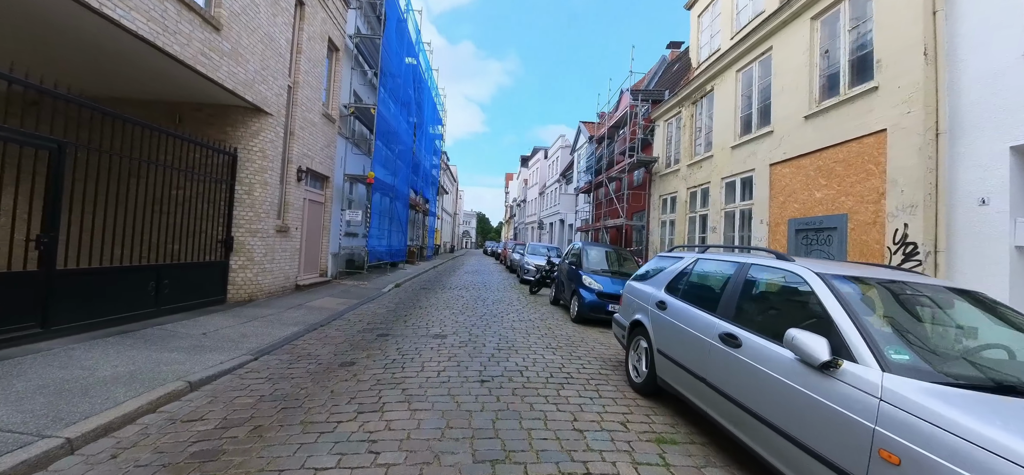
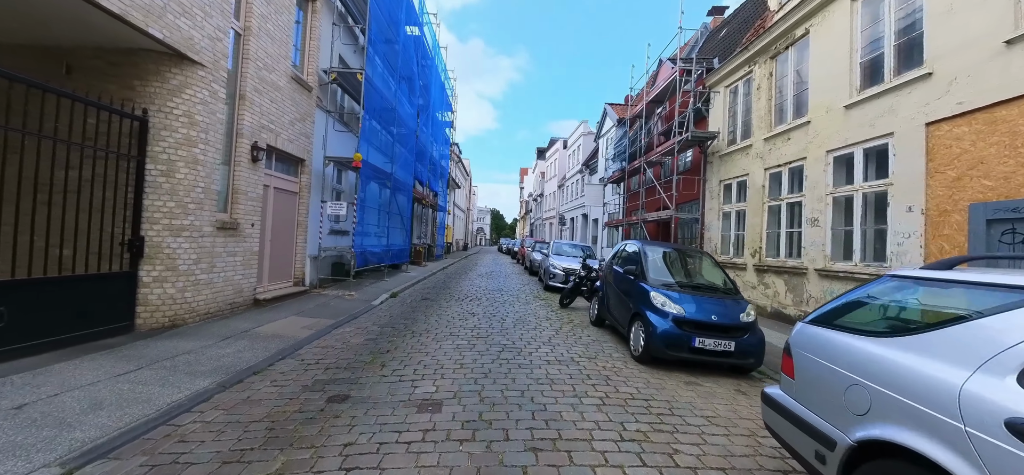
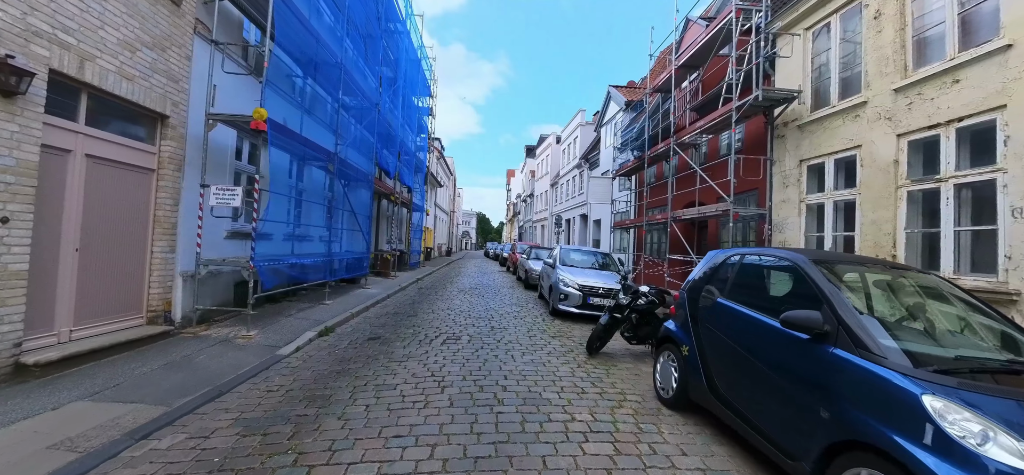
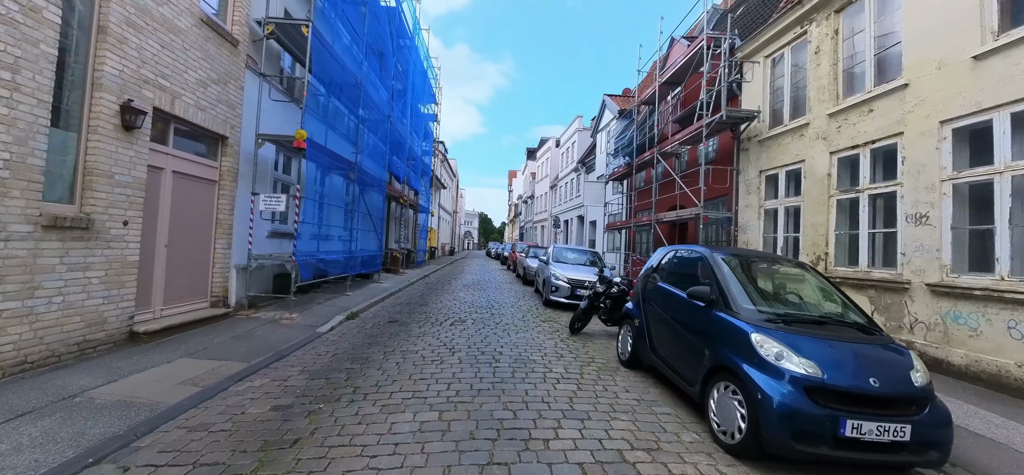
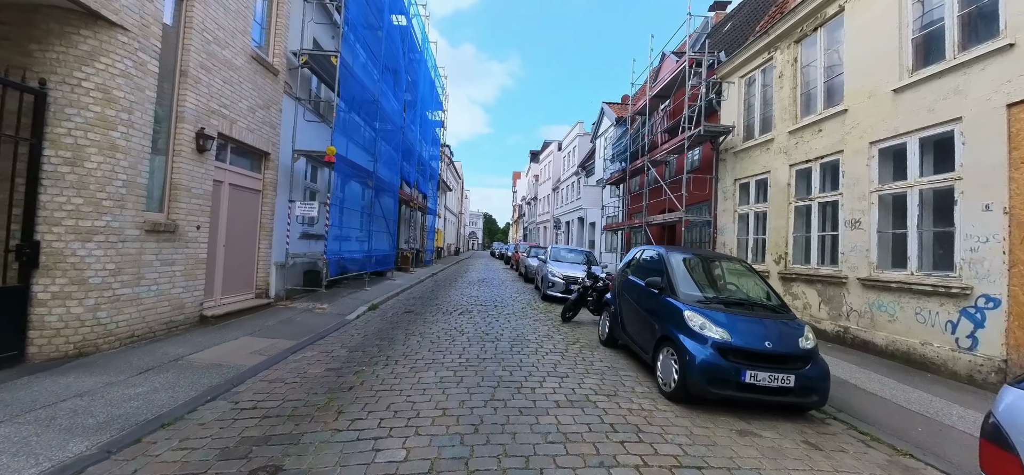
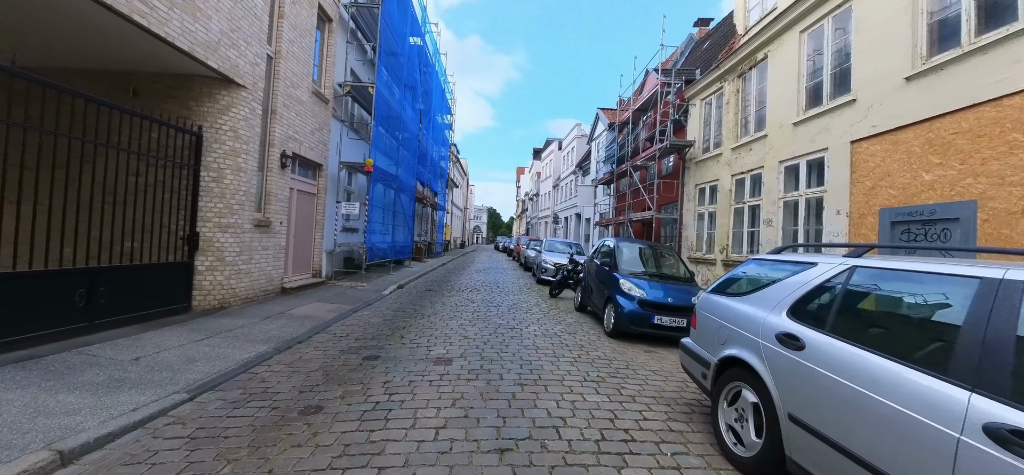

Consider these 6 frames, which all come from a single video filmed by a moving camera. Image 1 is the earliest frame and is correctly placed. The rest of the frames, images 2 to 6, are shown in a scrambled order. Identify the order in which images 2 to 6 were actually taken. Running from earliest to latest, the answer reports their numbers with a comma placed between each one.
6, 2, 5, 4, 3
